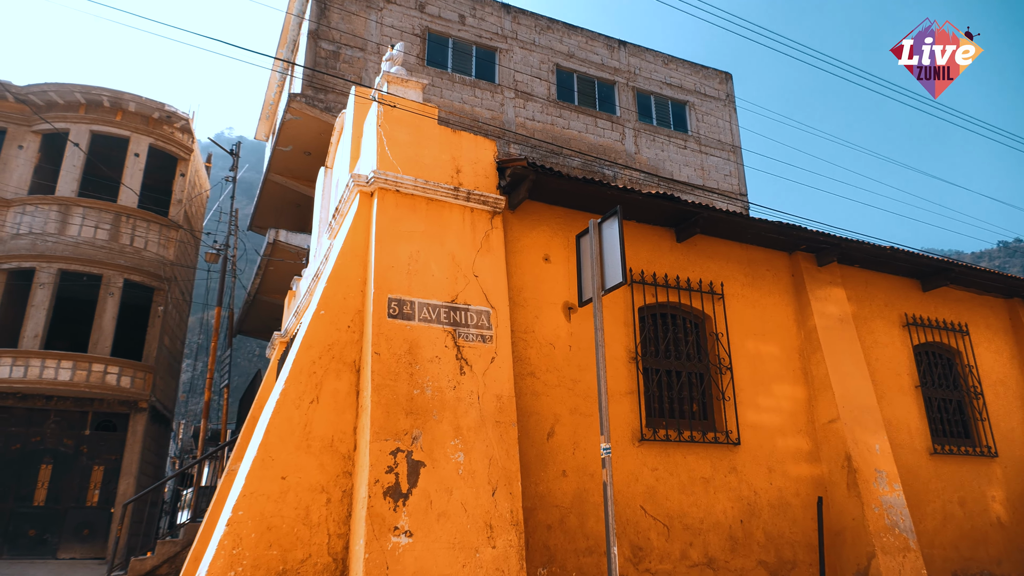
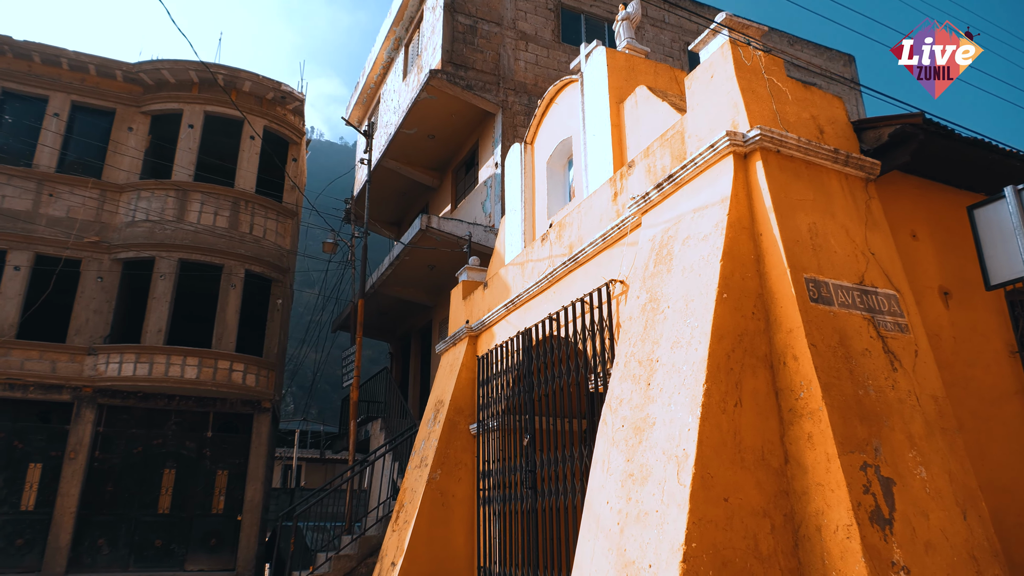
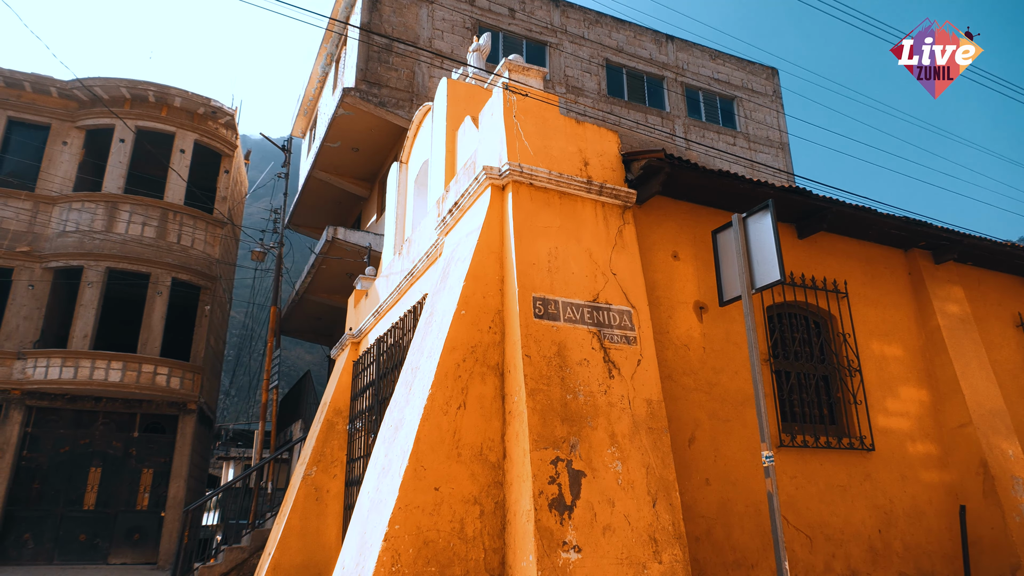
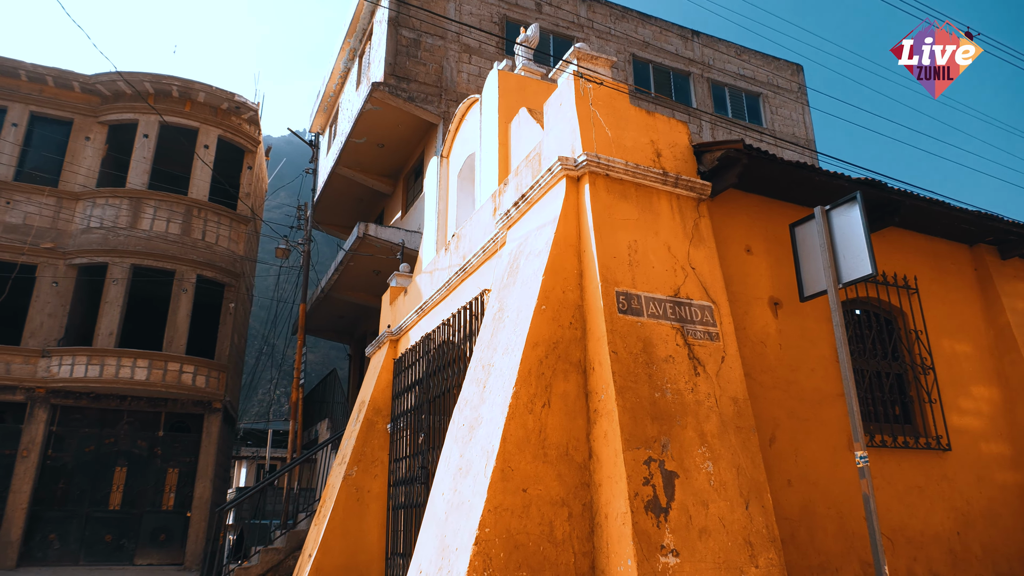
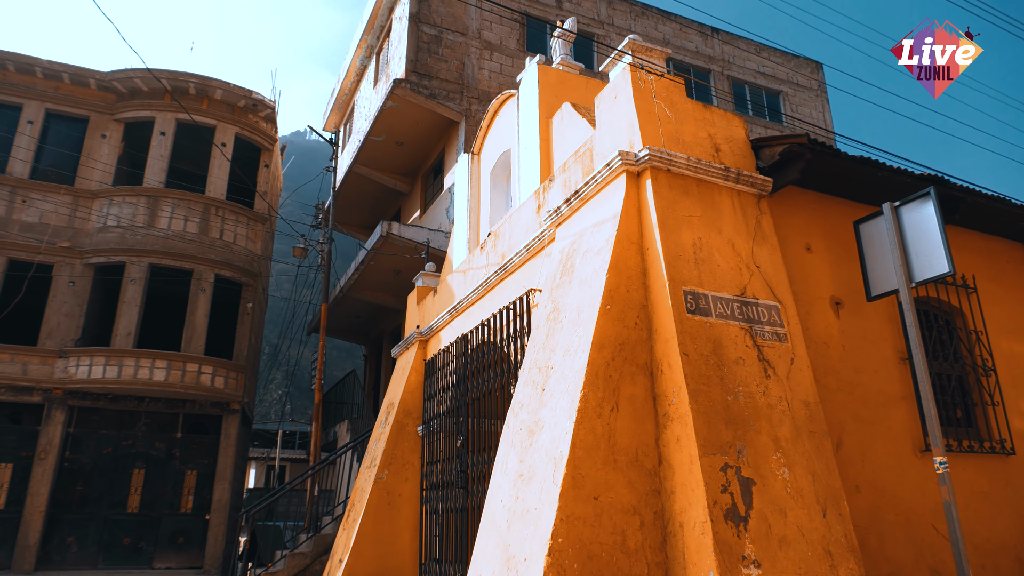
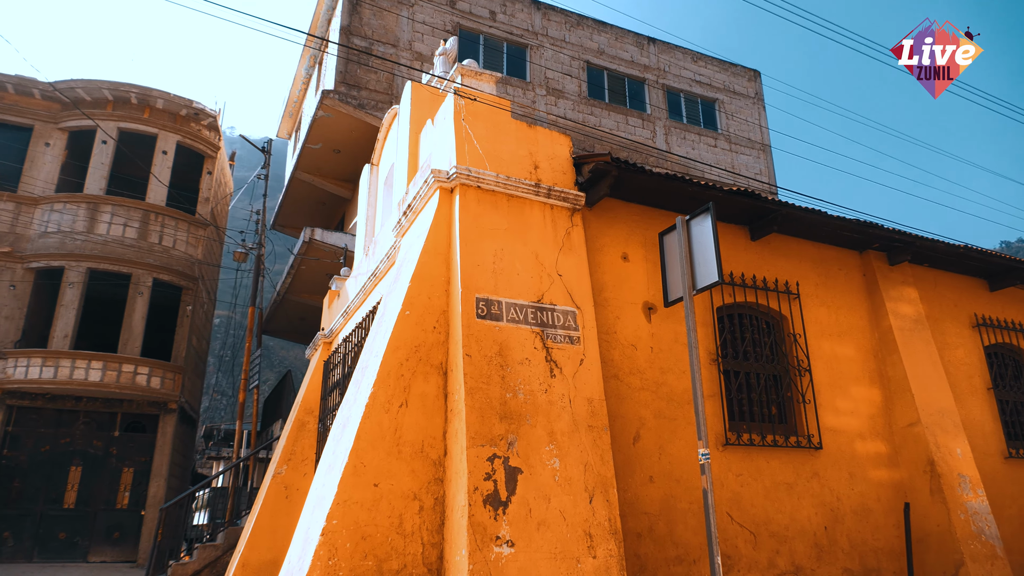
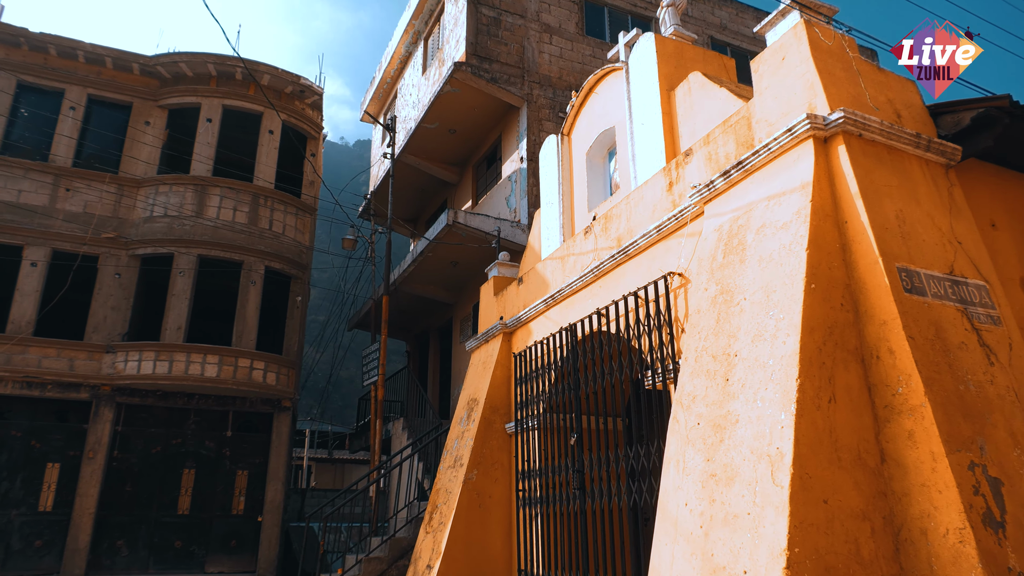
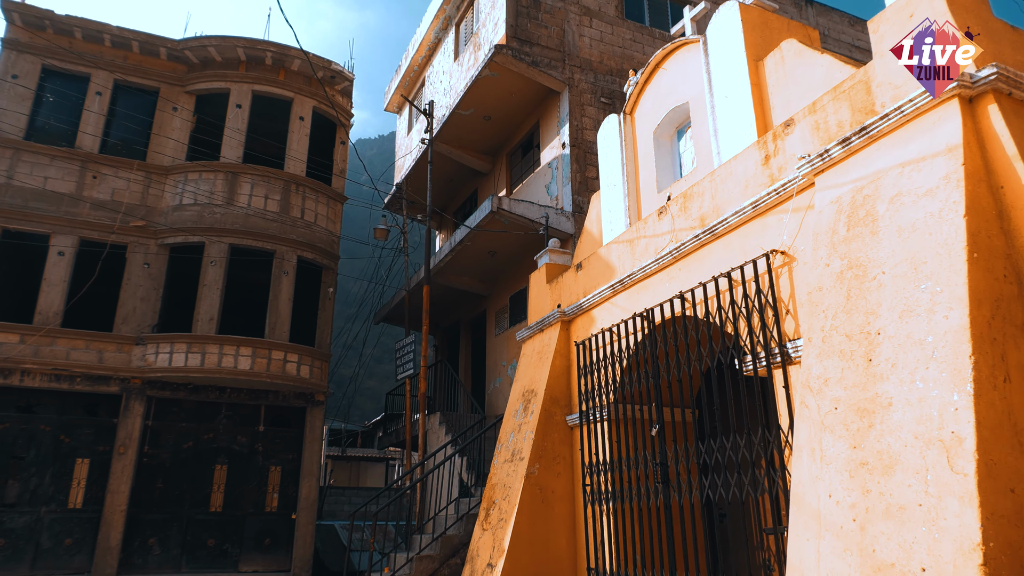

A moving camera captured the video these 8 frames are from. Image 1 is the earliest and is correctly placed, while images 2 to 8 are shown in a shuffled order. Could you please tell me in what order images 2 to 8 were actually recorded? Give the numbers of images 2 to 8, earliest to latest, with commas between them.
6, 3, 4, 5, 2, 7, 8
